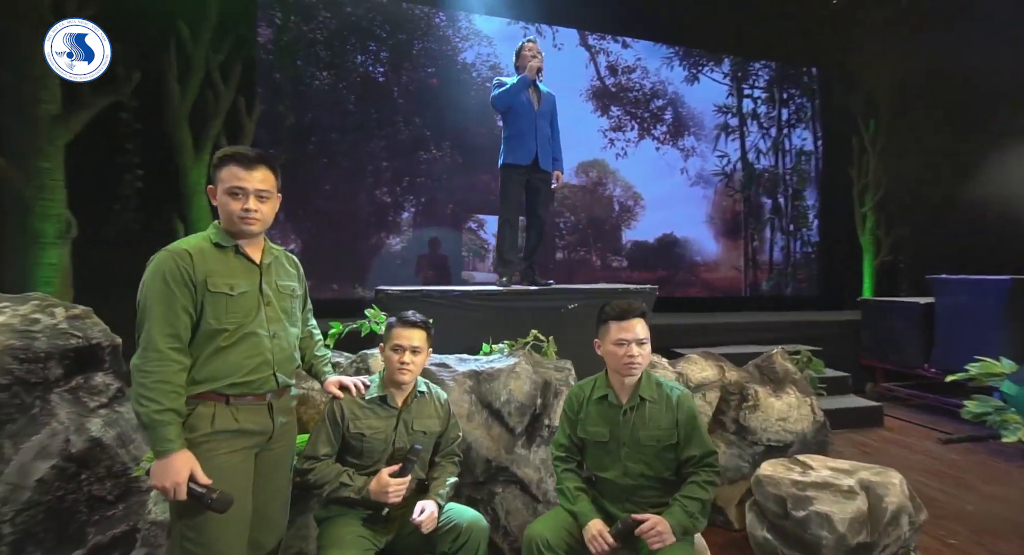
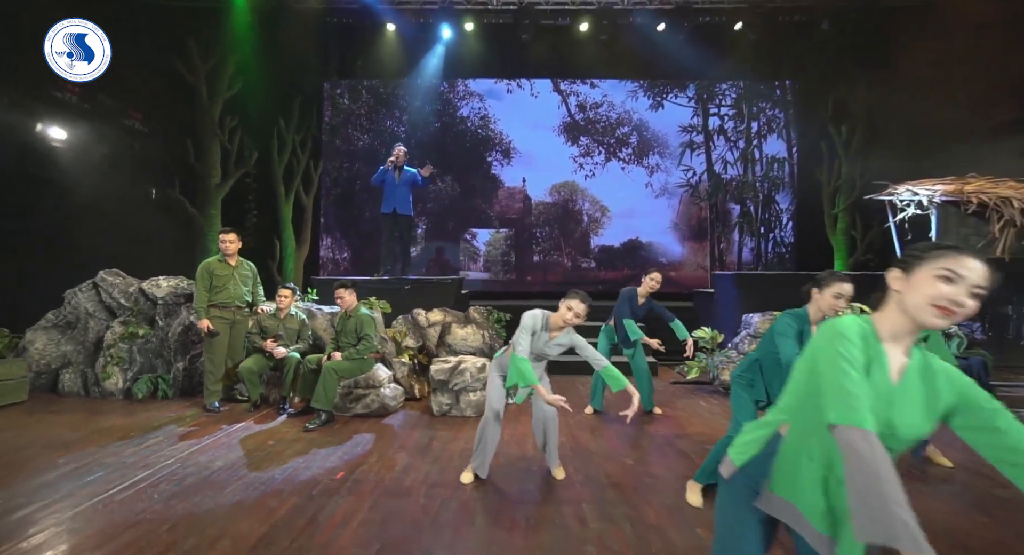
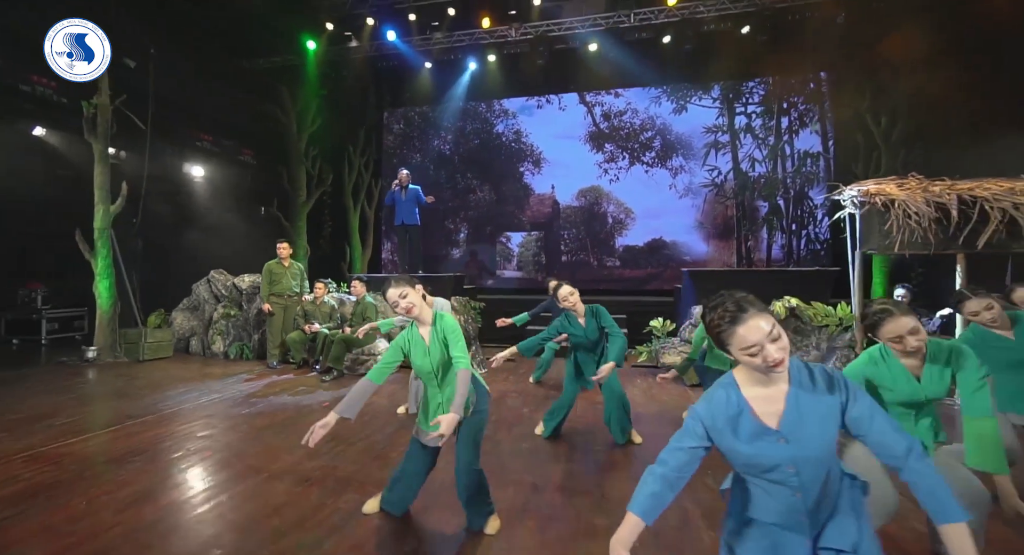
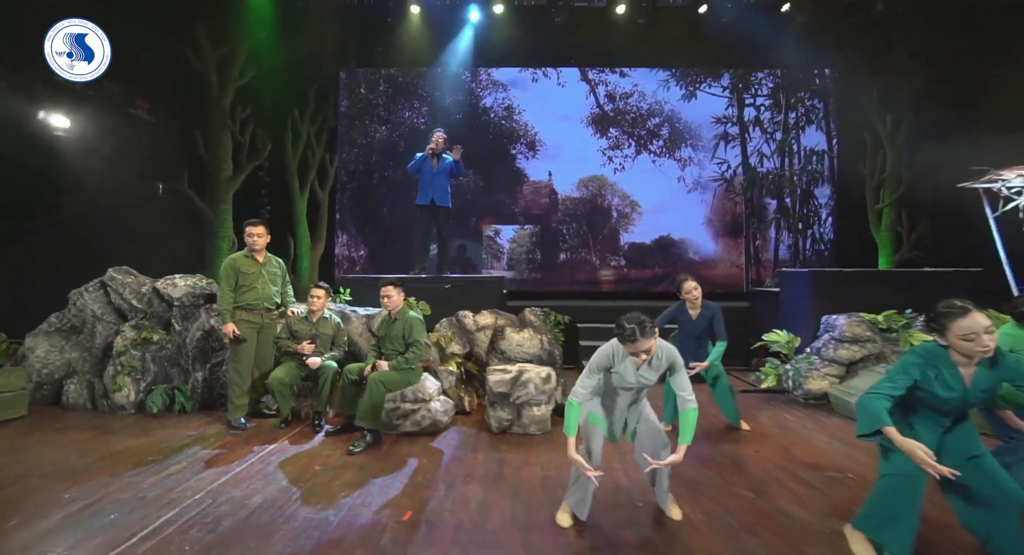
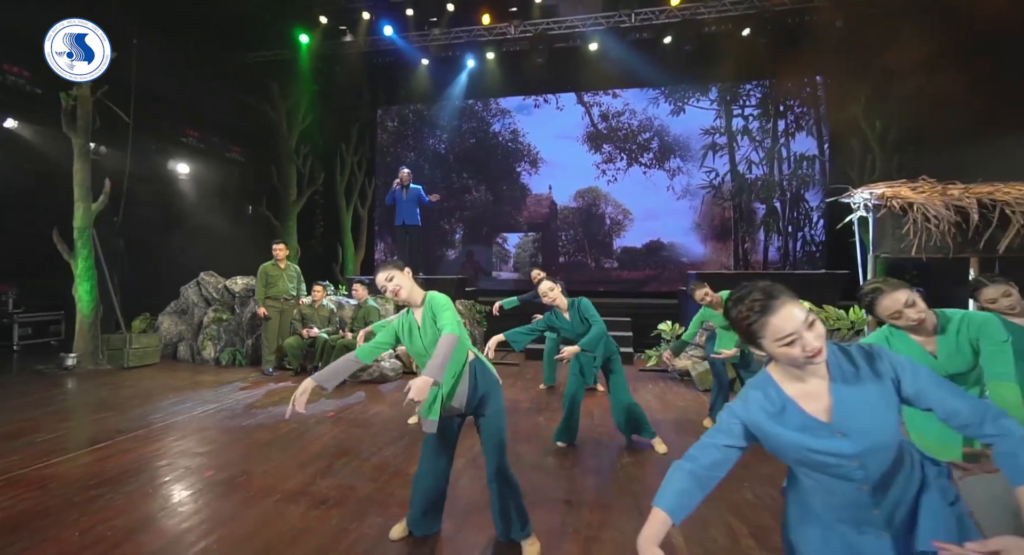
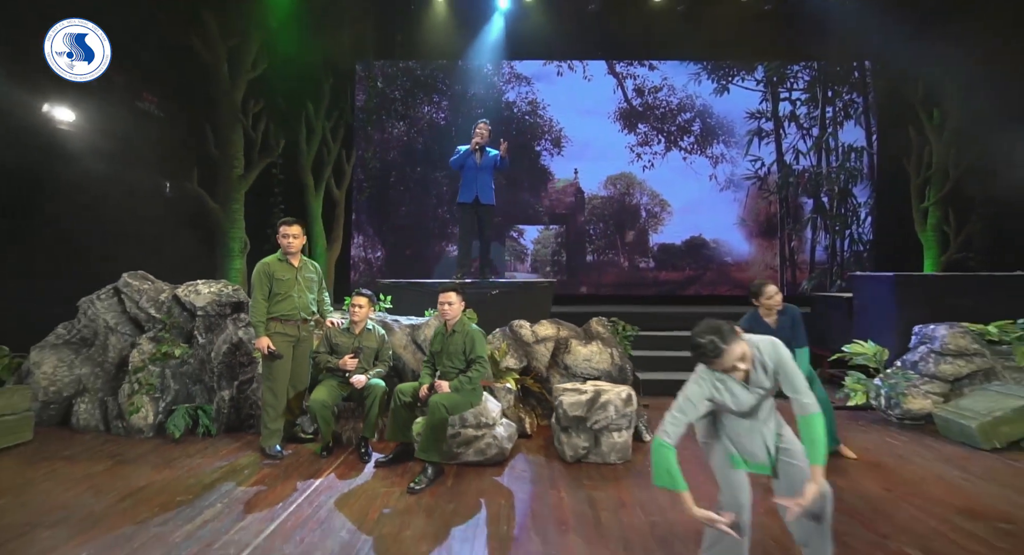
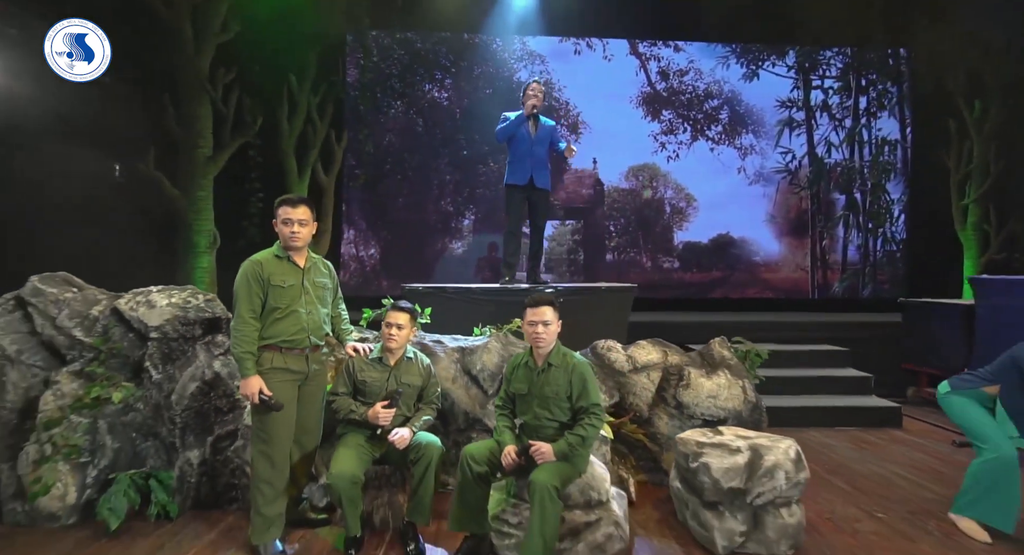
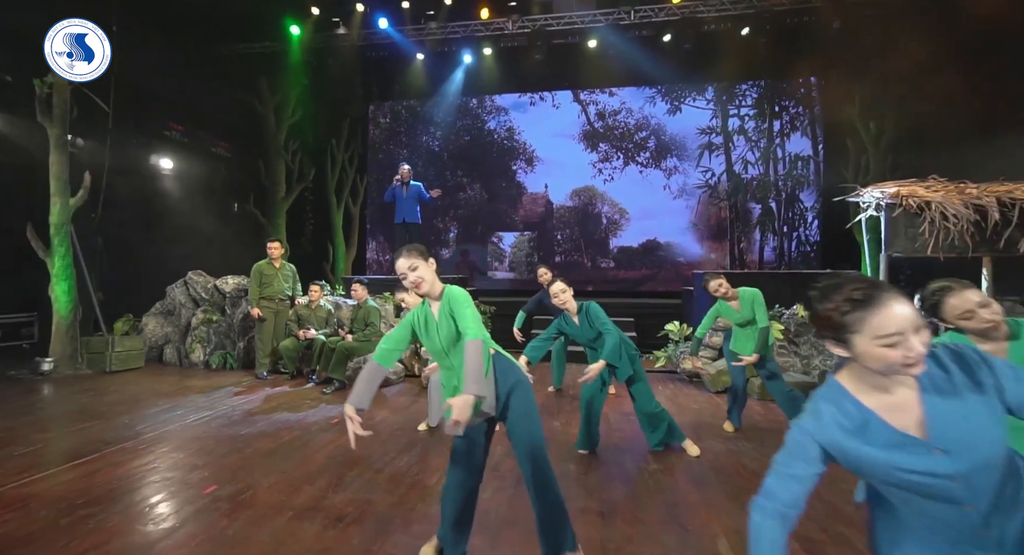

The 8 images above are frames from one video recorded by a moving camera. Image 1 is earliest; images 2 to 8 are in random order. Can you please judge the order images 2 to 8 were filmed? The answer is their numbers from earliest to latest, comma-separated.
7, 6, 4, 2, 8, 5, 3
